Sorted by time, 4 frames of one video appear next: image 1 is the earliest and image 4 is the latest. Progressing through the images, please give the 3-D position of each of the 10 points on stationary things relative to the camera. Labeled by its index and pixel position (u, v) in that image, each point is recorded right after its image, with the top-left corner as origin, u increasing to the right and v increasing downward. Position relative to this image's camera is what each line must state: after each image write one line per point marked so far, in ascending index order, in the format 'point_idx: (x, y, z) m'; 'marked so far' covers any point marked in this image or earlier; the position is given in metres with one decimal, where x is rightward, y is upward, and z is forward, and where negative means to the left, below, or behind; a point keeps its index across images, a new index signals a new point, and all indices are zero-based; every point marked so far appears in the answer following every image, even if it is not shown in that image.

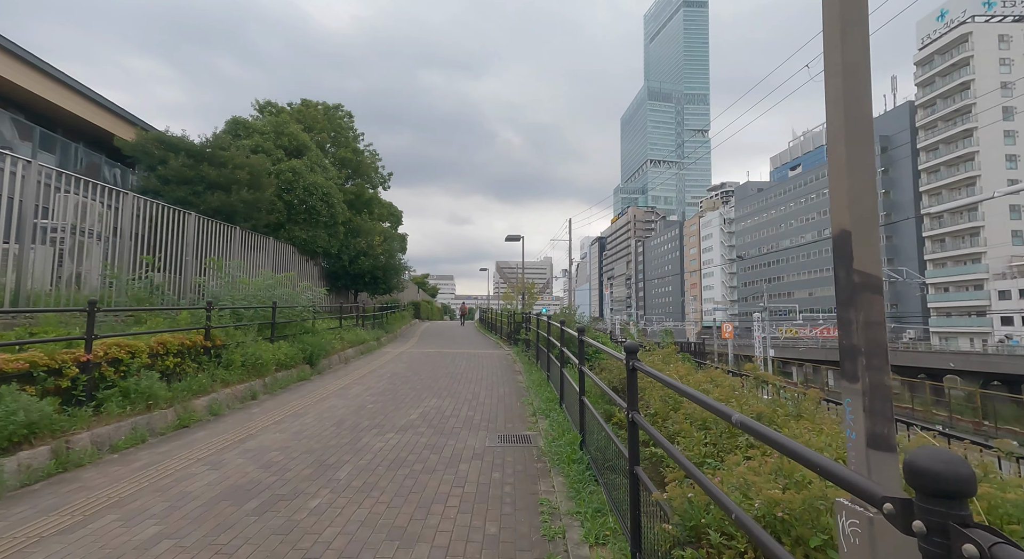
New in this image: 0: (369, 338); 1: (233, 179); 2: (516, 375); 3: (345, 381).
0: (-4.4, -1.8, +15.2) m
1: (-7.7, +2.8, +13.8) m
2: (+0.1, -2.0, +10.2) m
3: (-3.1, -1.9, +9.3) m
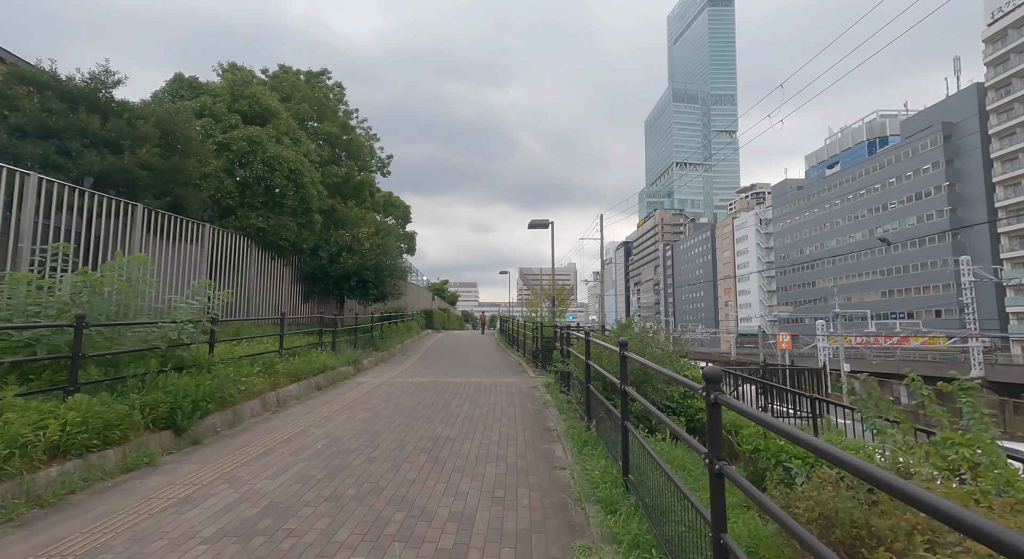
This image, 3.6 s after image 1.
0: (-3.8, -1.8, +10.8) m
1: (-7.2, +2.8, +9.5) m
2: (+0.5, -1.9, +5.5) m
3: (-2.8, -1.8, +4.7) m
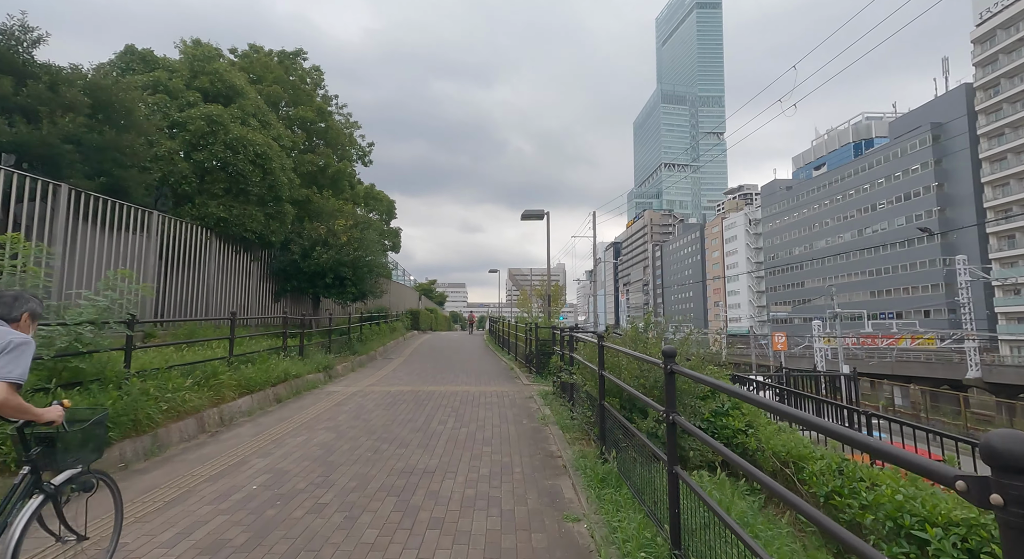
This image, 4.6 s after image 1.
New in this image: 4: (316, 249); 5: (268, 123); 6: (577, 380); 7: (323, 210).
0: (-4.0, -1.7, +9.4) m
1: (-7.4, +2.9, +8.1) m
2: (+0.4, -1.8, +4.2) m
3: (-2.8, -1.7, +3.4) m
4: (-5.8, +0.9, +14.6) m
5: (-7.0, +4.5, +14.0) m
6: (+0.8, -1.3, +6.3) m
7: (-6.0, +2.2, +15.6) m
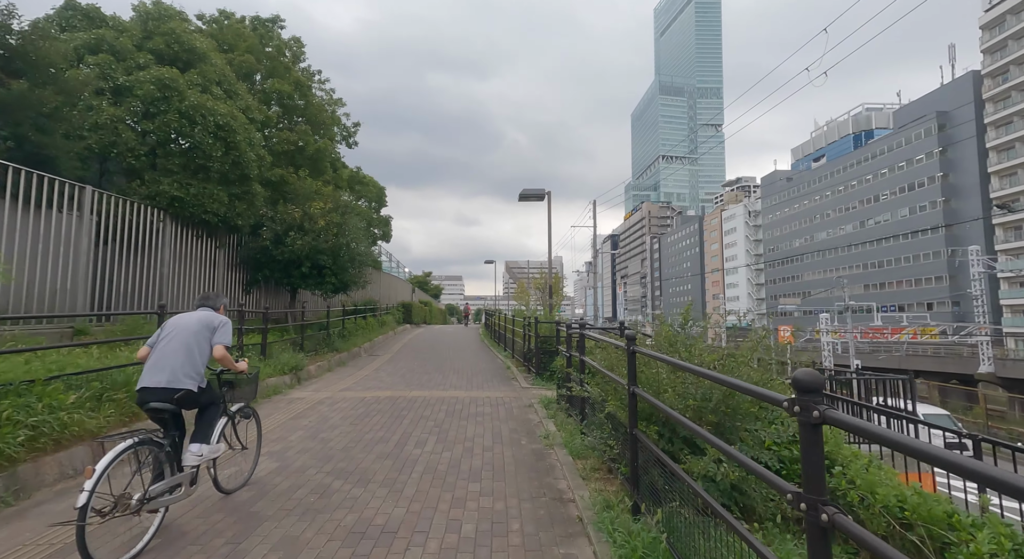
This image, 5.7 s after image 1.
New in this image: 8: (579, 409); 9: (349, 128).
0: (-4.1, -1.5, +8.0) m
1: (-7.4, +3.1, +6.6) m
2: (+0.4, -1.7, +2.8) m
3: (-2.8, -1.6, +2.0) m
4: (-5.9, +1.2, +13.1) m
5: (-7.0, +4.7, +12.5) m
6: (+0.8, -1.1, +4.9) m
7: (-6.1, +2.5, +14.1) m
8: (+0.8, -1.5, +5.9) m
9: (-6.4, +5.9, +19.2) m
